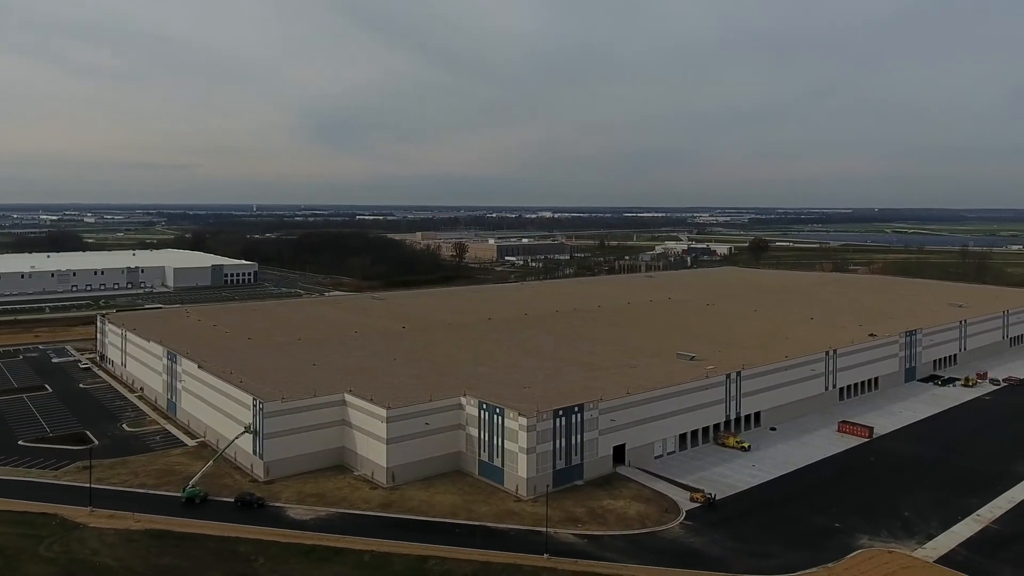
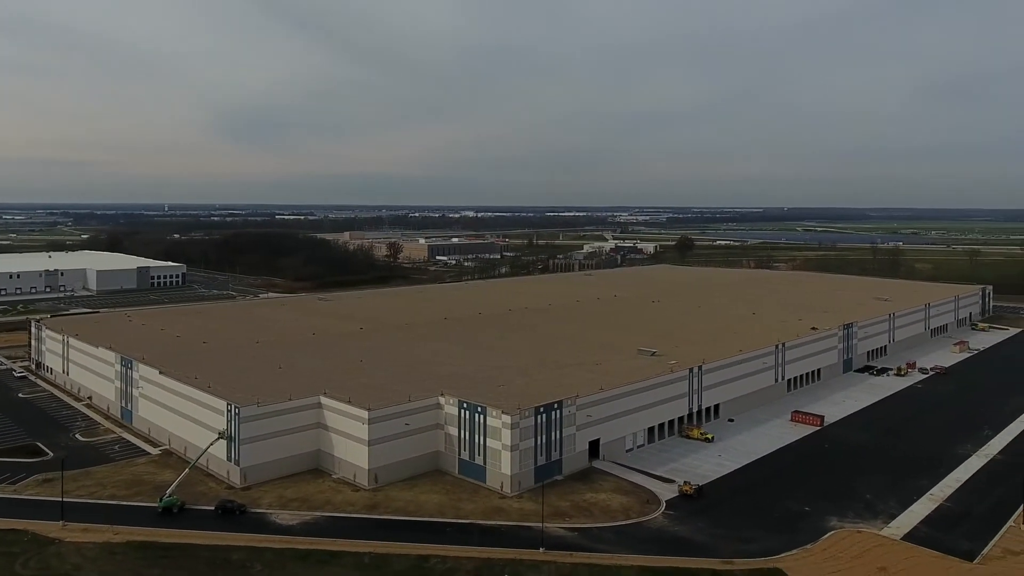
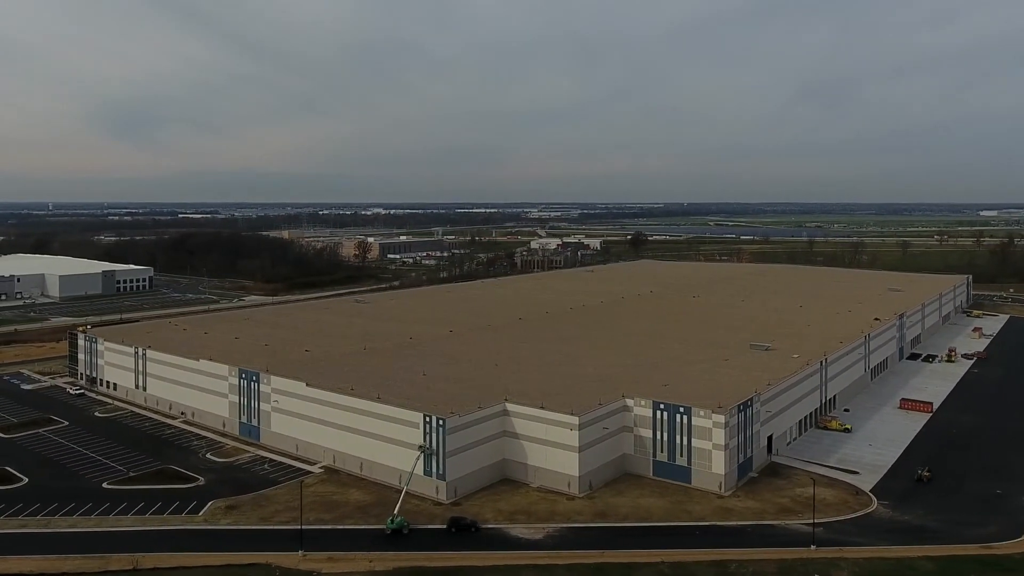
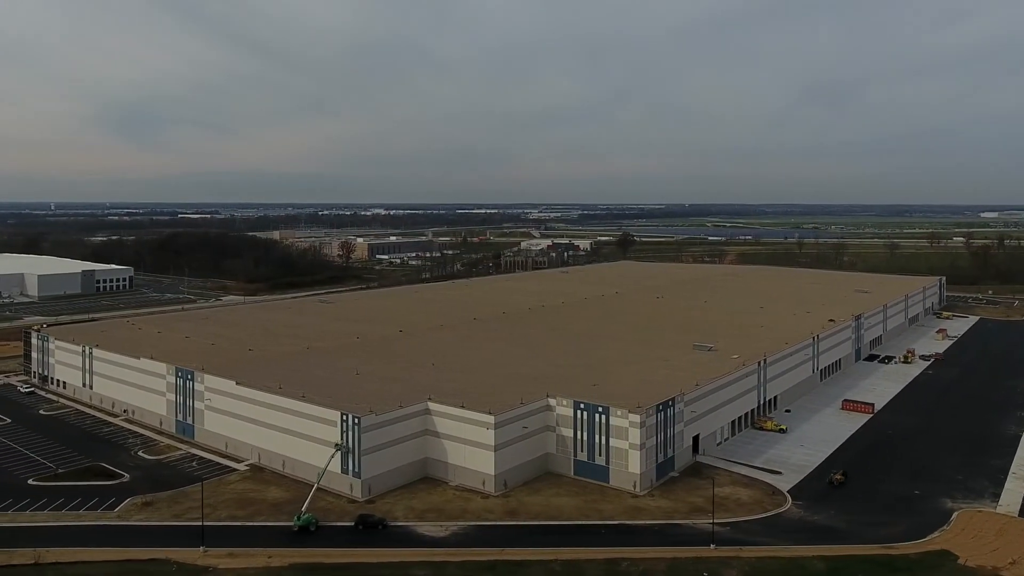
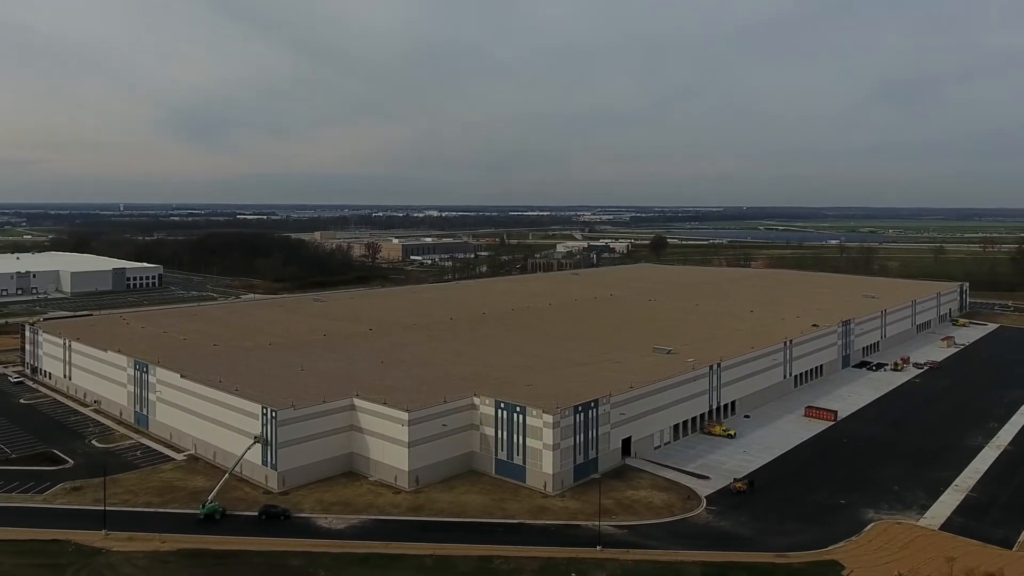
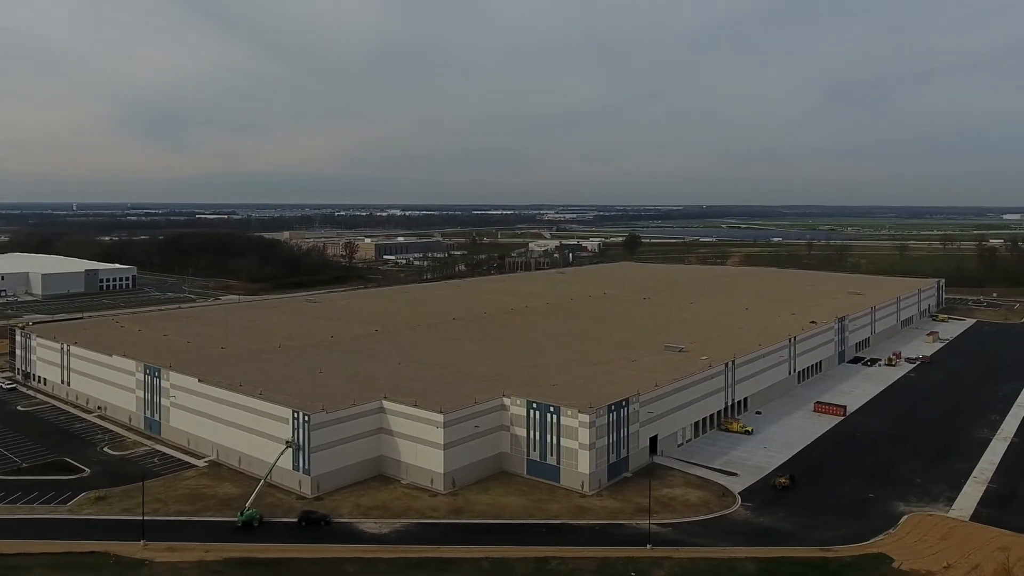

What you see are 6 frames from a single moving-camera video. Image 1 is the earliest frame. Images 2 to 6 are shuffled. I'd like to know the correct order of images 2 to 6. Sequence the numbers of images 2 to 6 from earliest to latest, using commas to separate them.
2, 5, 6, 4, 3
